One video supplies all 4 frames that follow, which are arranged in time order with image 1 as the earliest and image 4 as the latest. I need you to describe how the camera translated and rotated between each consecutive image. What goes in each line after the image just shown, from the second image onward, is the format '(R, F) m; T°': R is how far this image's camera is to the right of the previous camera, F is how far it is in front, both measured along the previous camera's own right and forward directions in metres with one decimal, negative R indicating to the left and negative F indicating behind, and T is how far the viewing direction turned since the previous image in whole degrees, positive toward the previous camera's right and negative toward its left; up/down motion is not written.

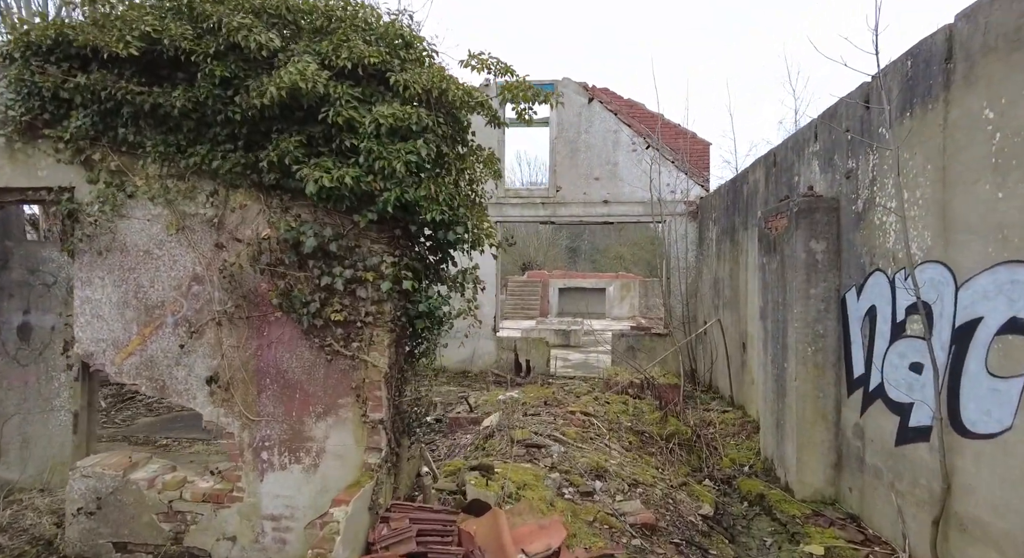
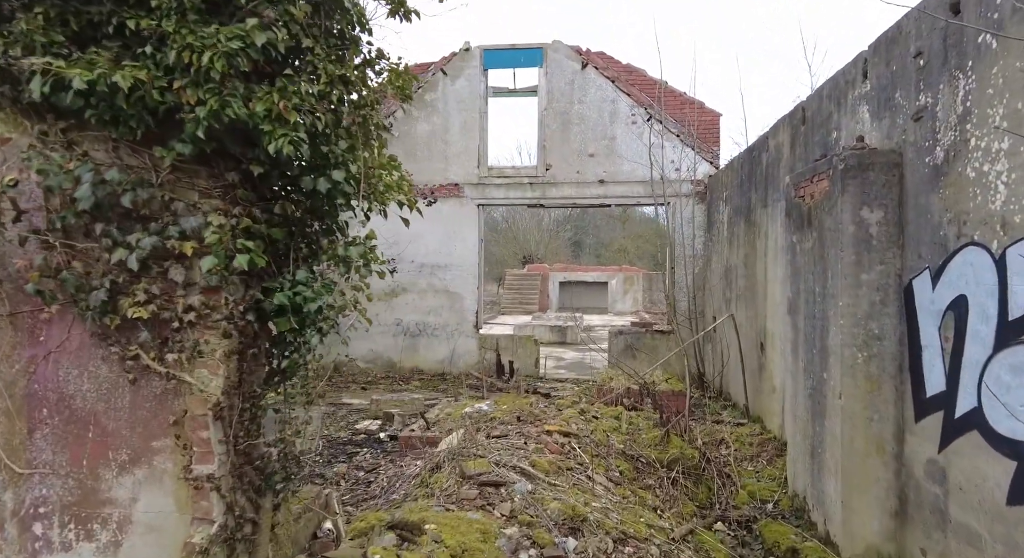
(+0.4, +1.3) m; -1°
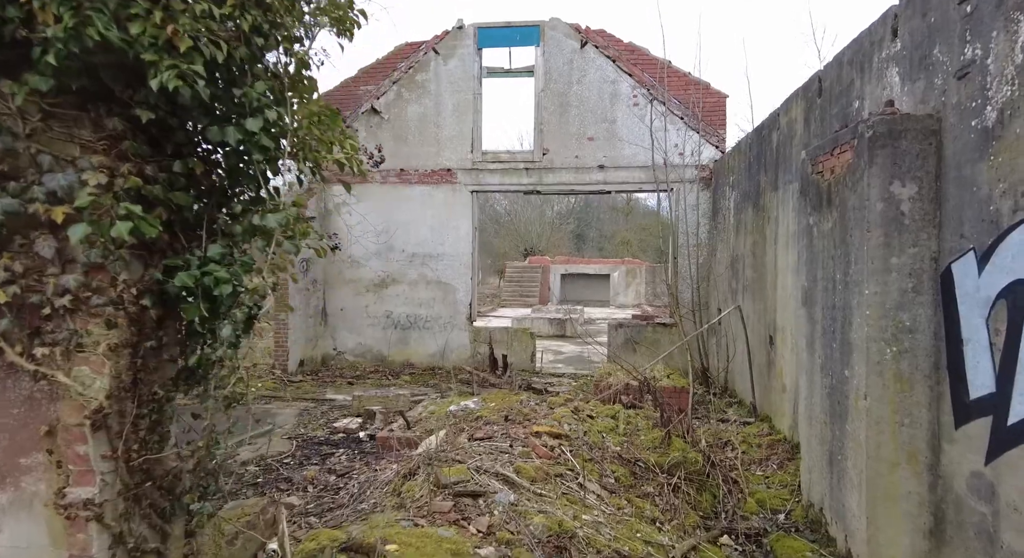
(+0.1, +0.5) m; 0°
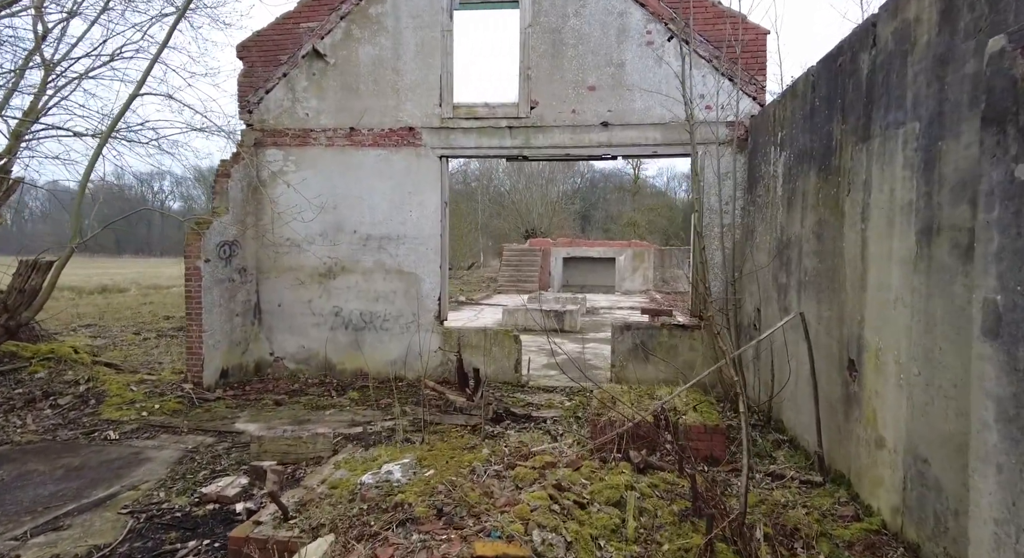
(+0.4, +2.0) m; -1°
